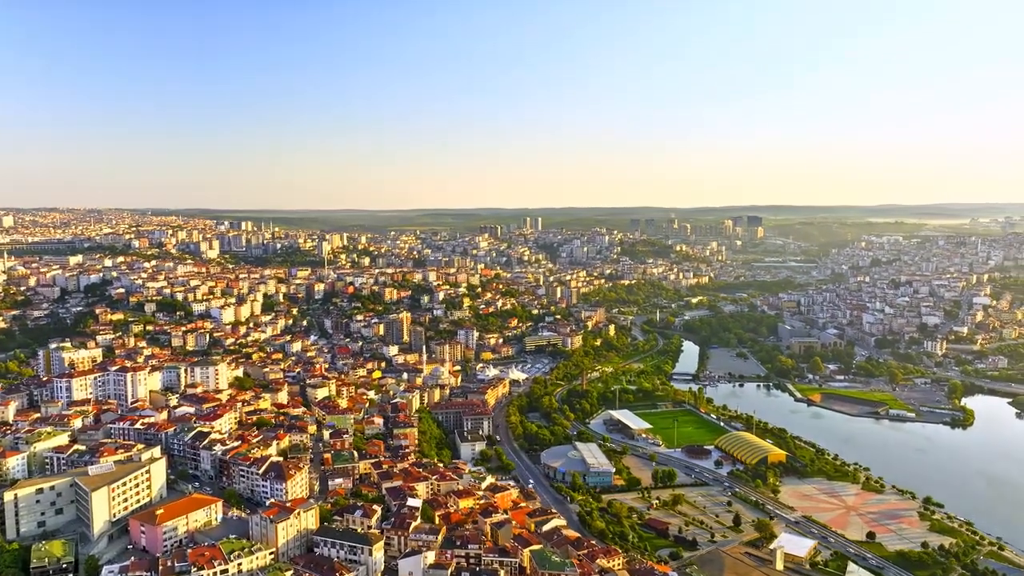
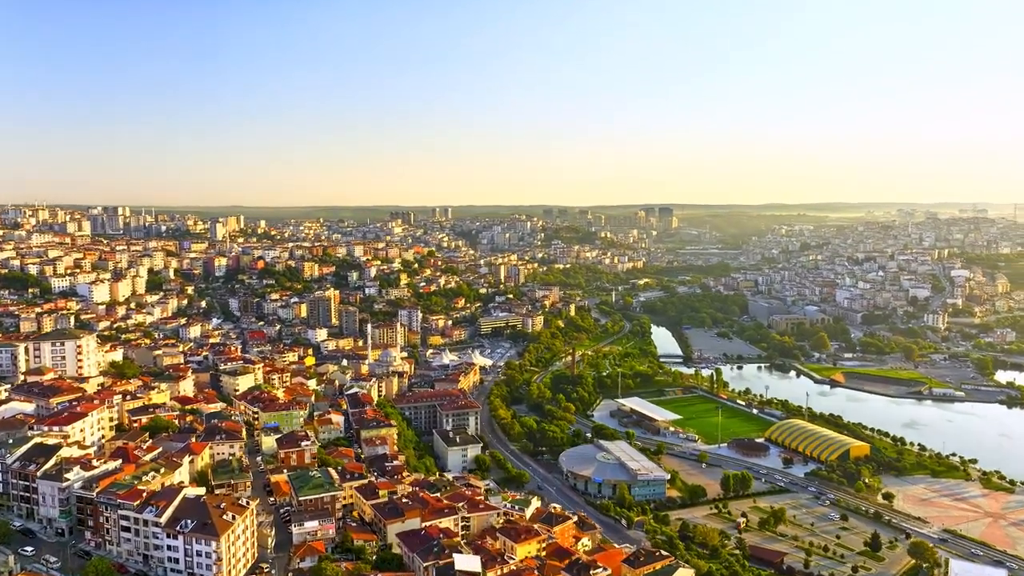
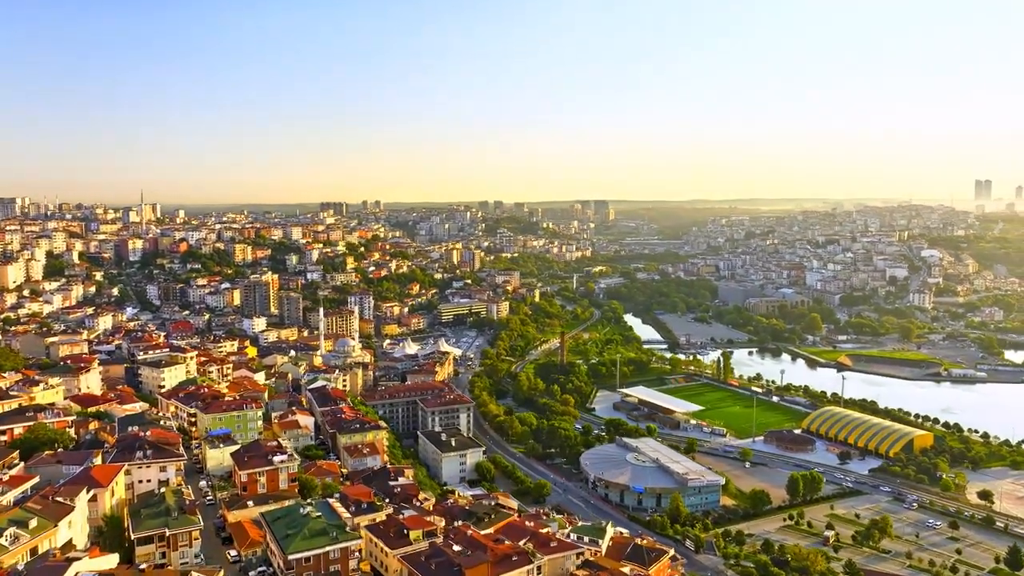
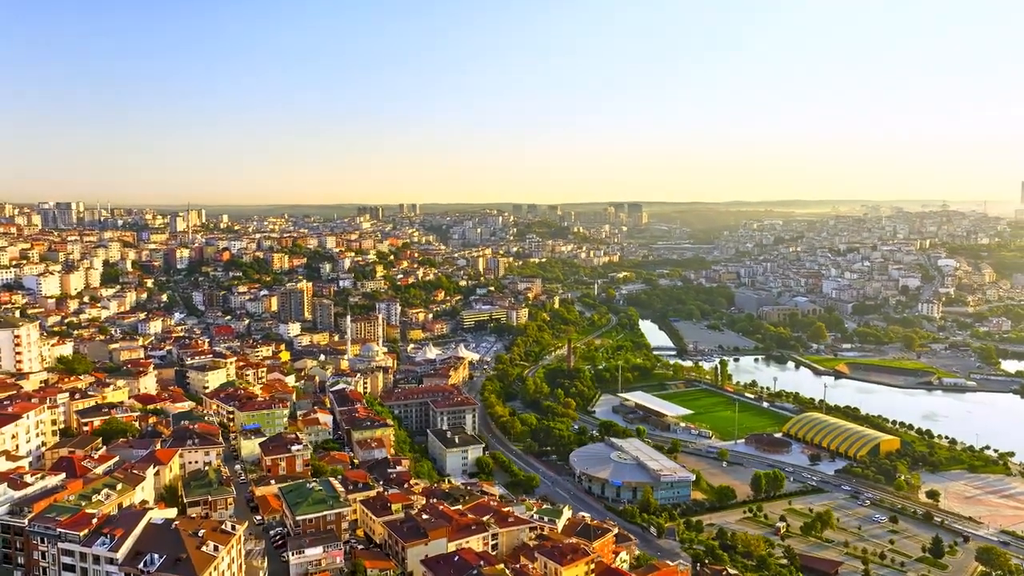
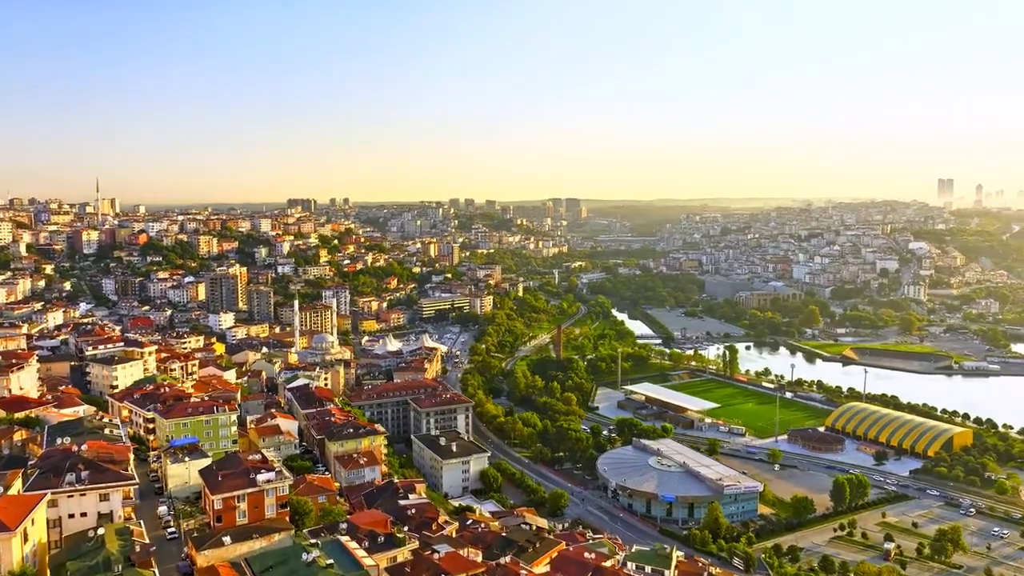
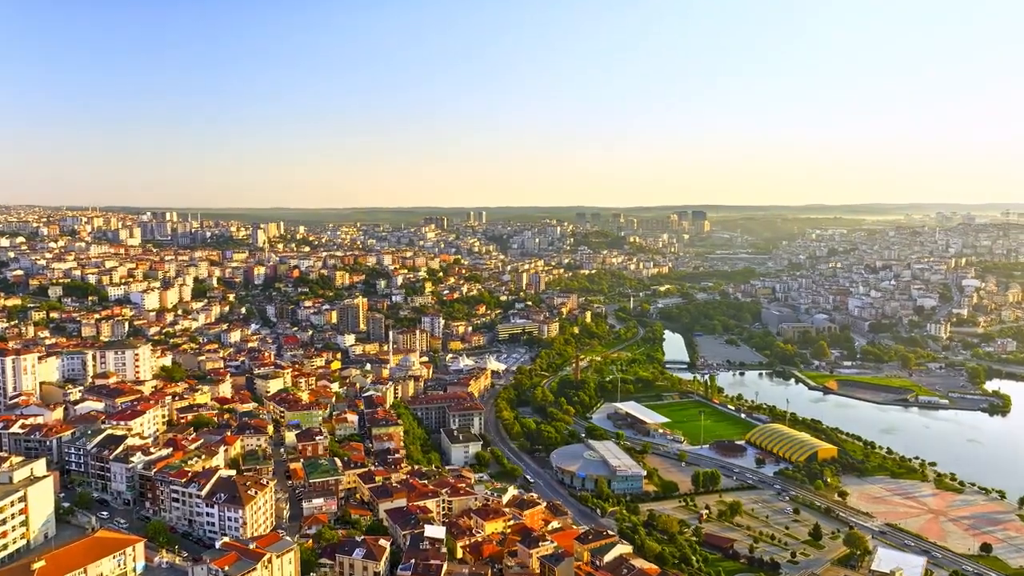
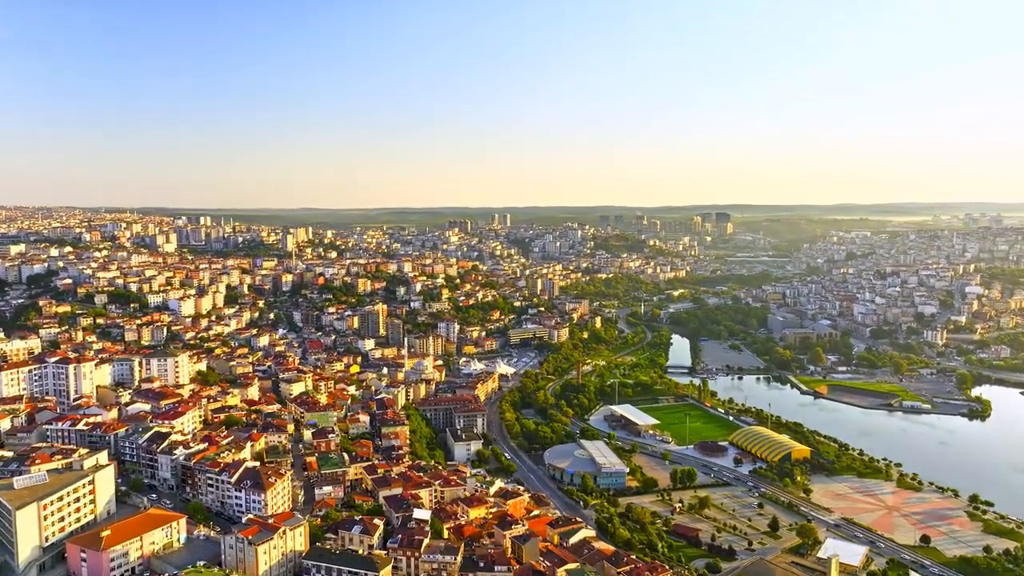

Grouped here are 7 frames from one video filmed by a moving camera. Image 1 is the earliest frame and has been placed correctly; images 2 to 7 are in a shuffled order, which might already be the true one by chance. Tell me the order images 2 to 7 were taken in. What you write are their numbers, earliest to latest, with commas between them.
7, 6, 2, 4, 3, 5
